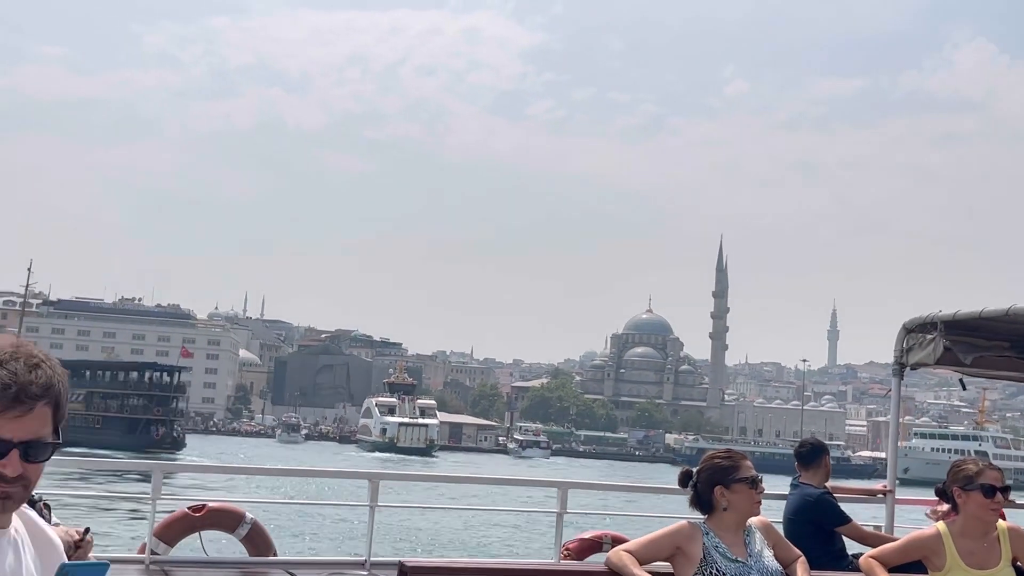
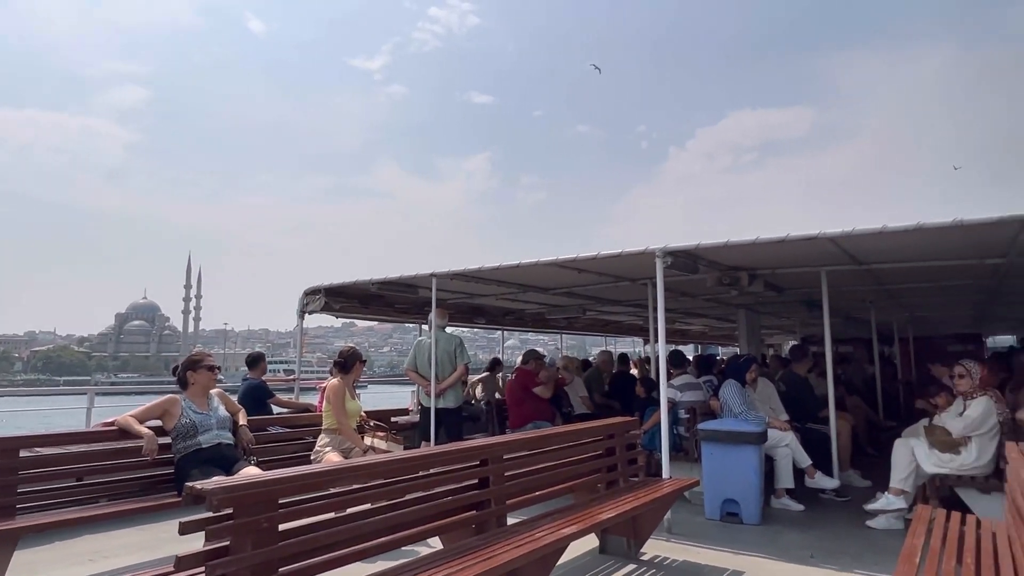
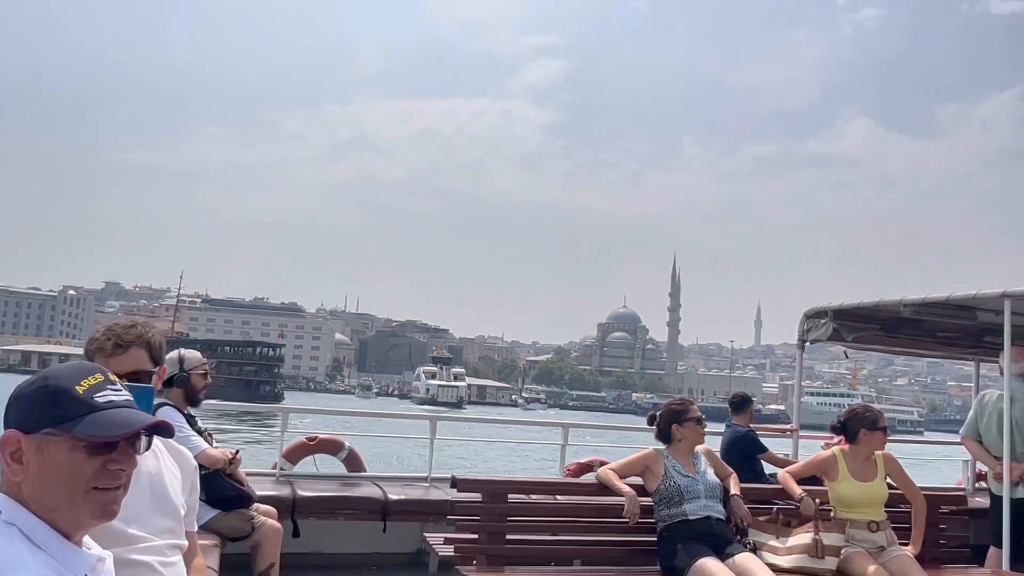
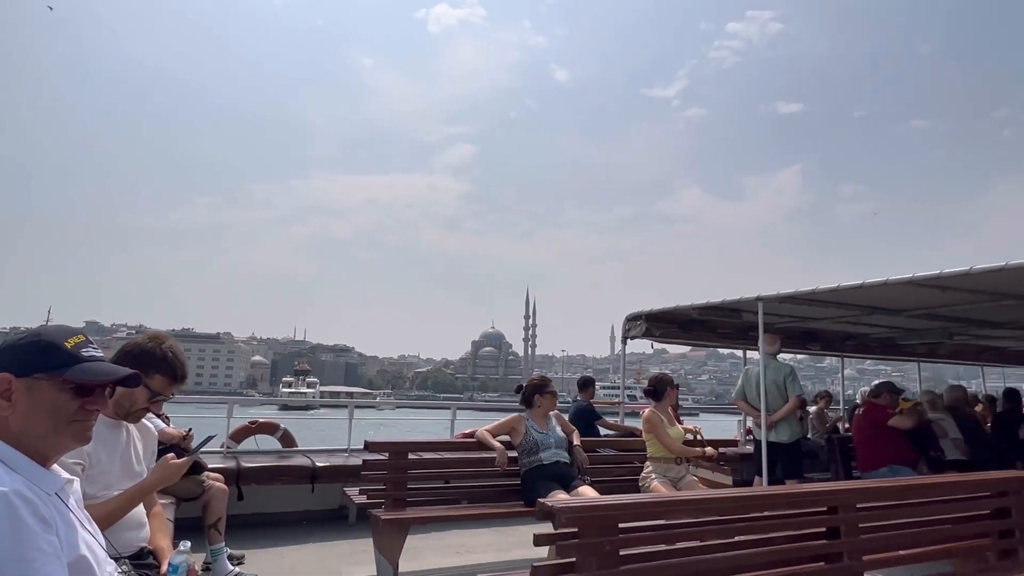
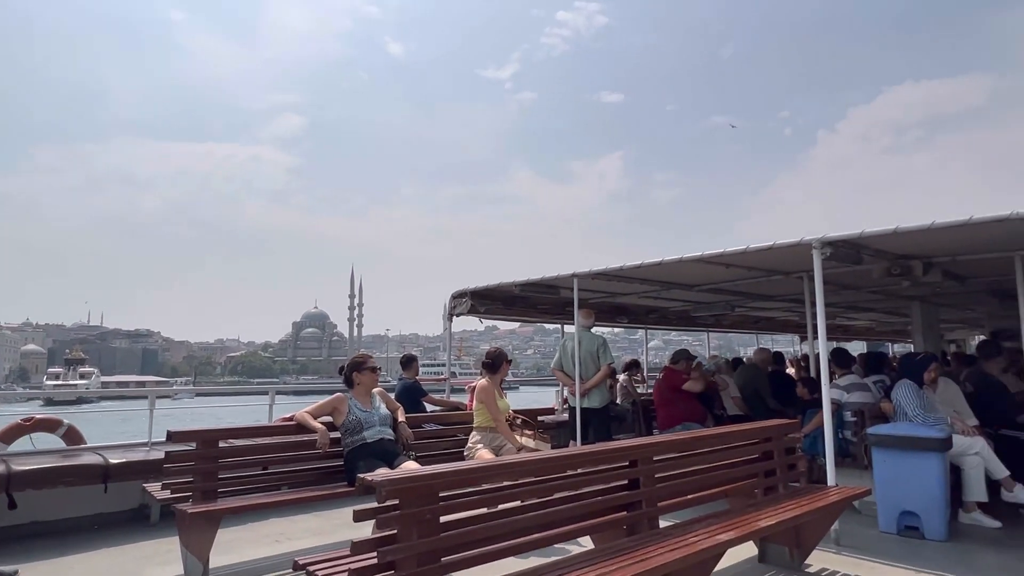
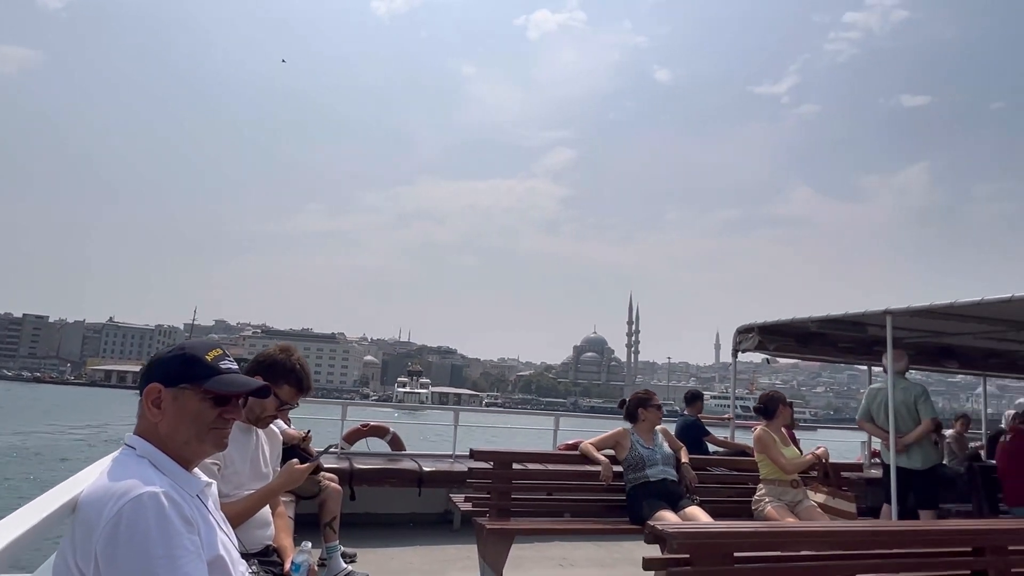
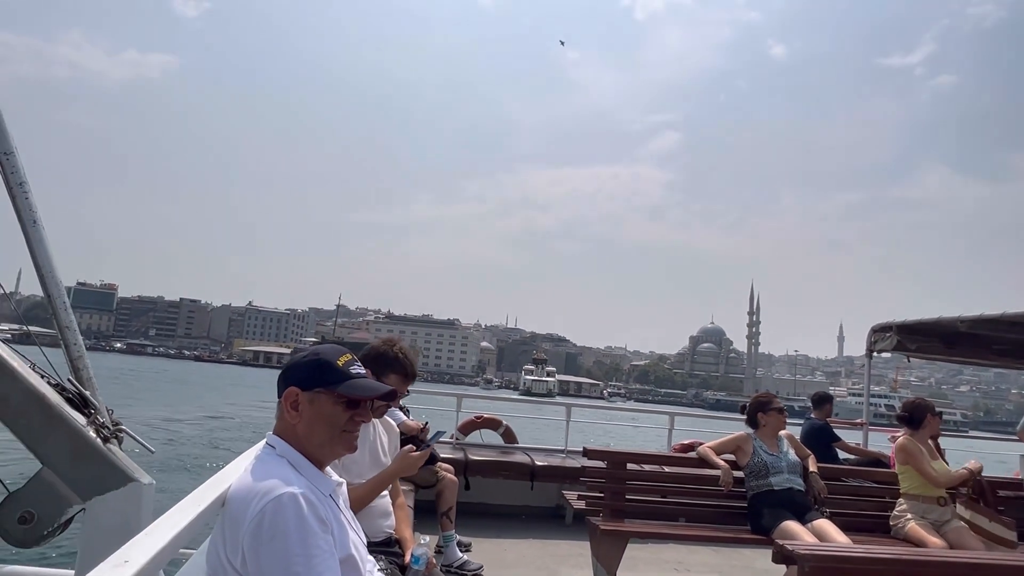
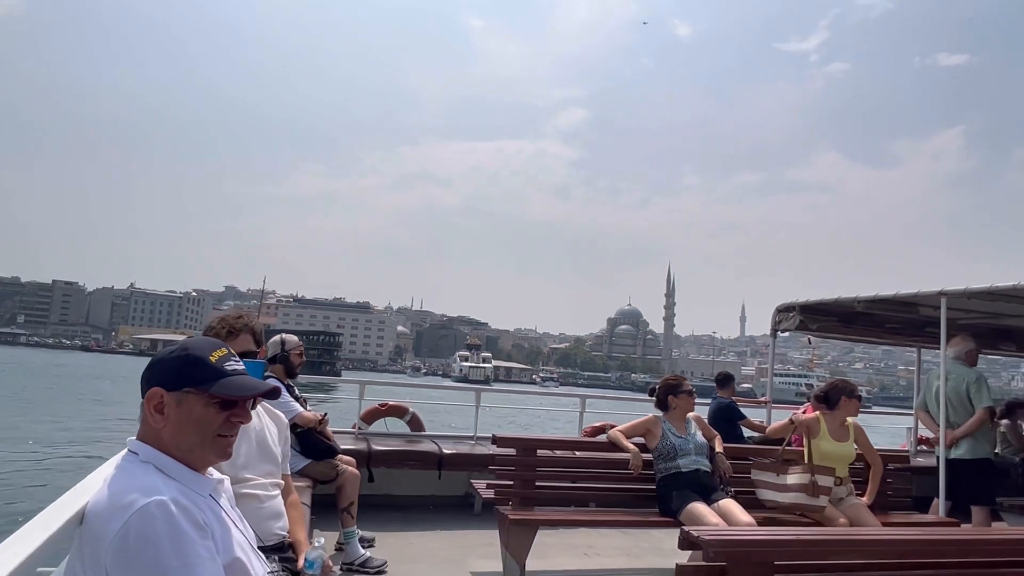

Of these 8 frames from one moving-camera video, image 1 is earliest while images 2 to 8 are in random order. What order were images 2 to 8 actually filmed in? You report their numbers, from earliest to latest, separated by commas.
3, 8, 7, 6, 4, 5, 2
